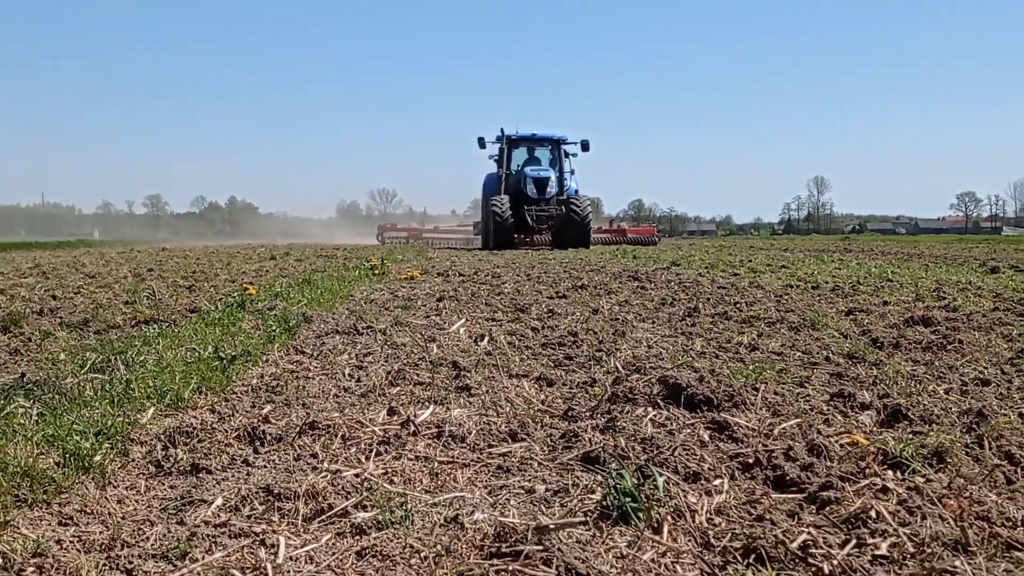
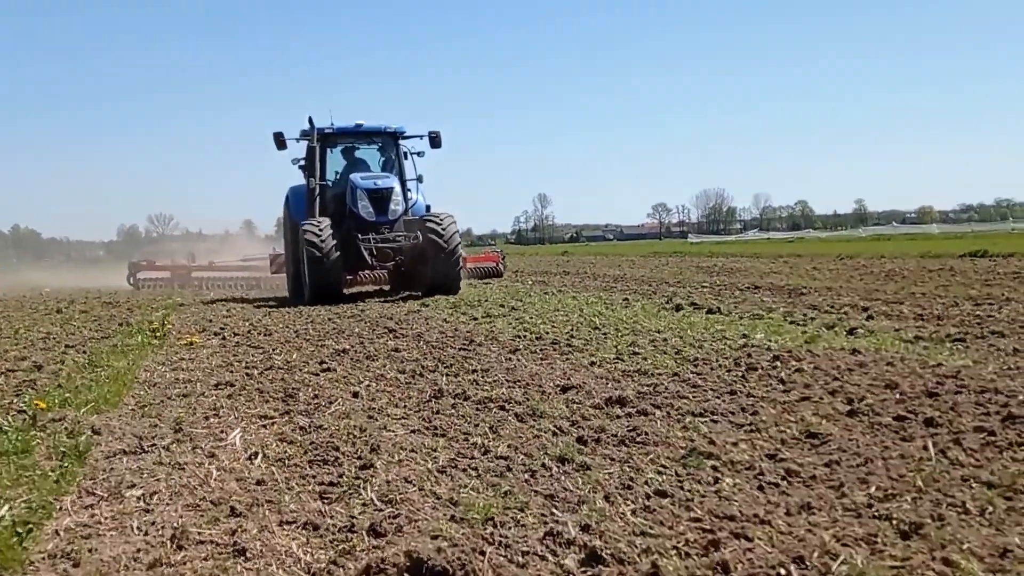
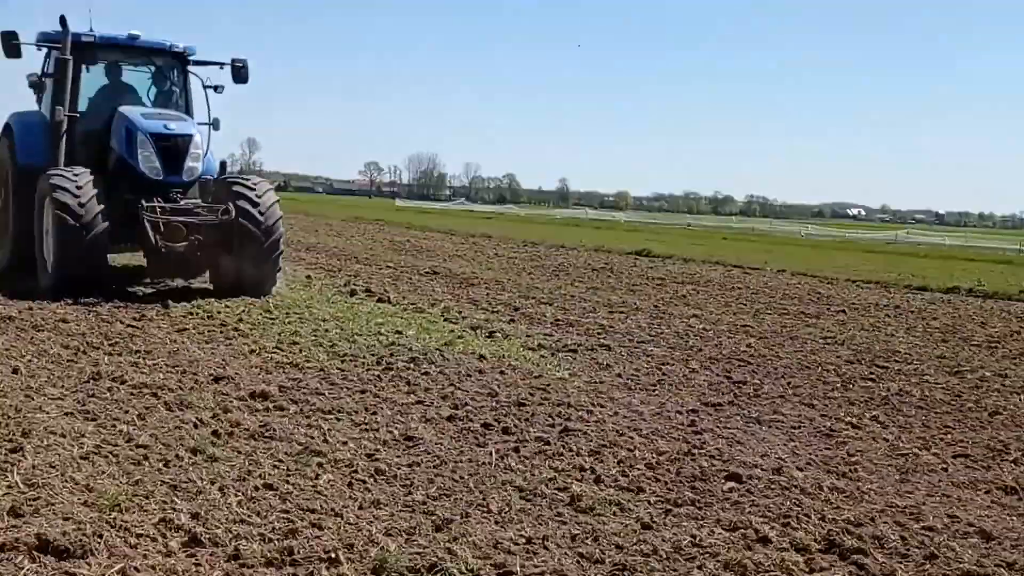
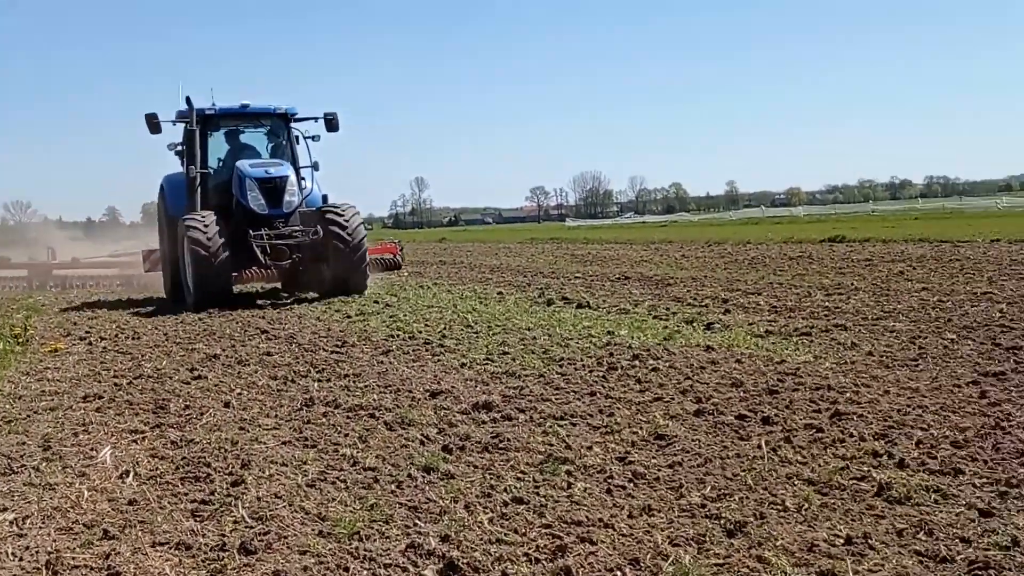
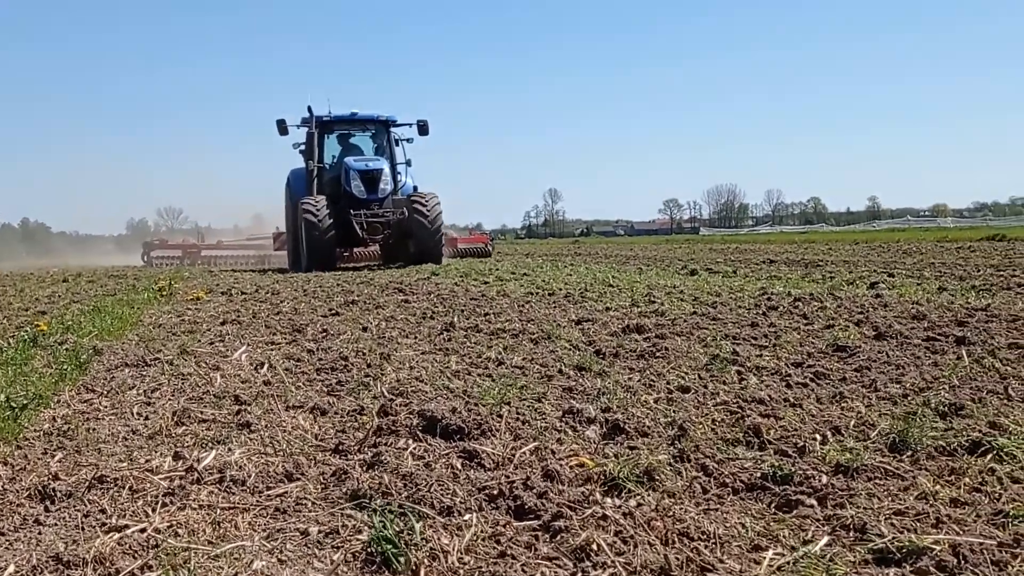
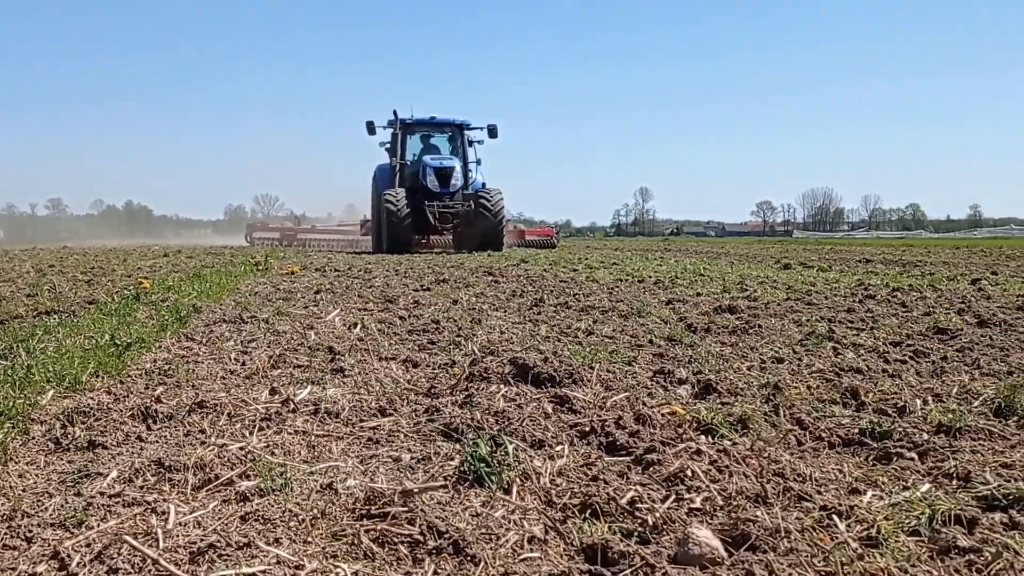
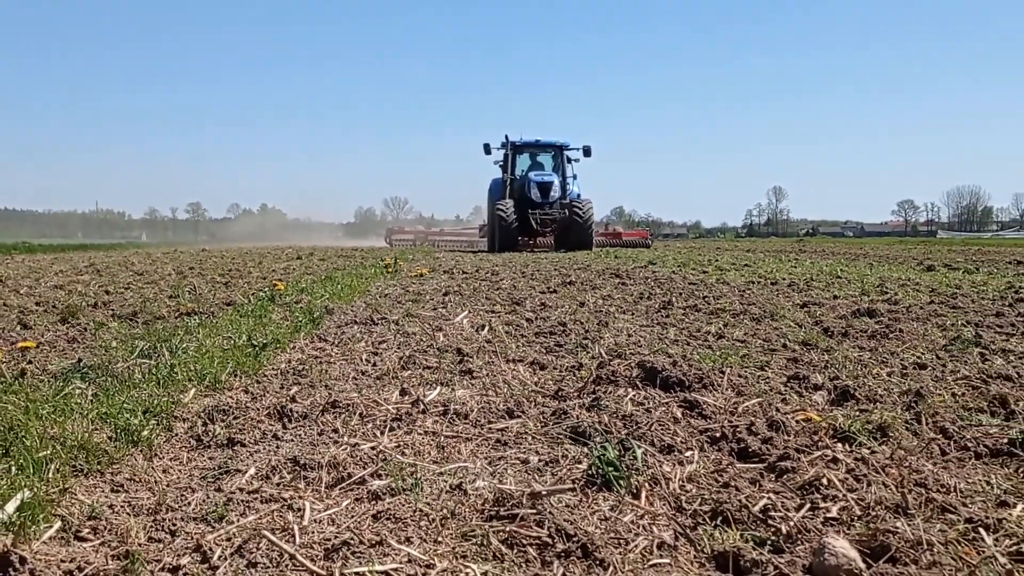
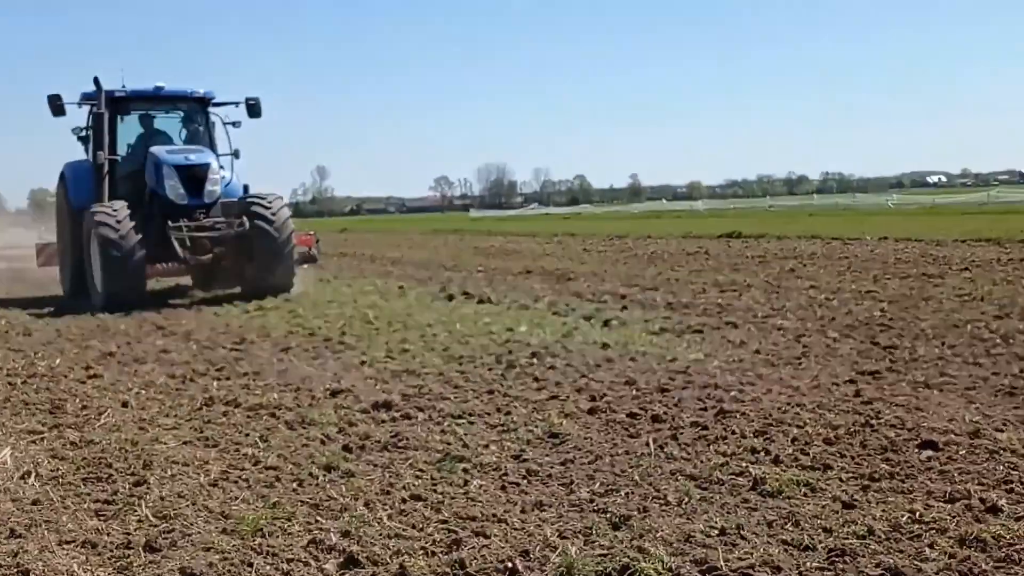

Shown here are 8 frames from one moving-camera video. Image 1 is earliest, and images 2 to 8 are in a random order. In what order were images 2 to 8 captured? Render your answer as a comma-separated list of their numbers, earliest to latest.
7, 6, 5, 2, 4, 8, 3
